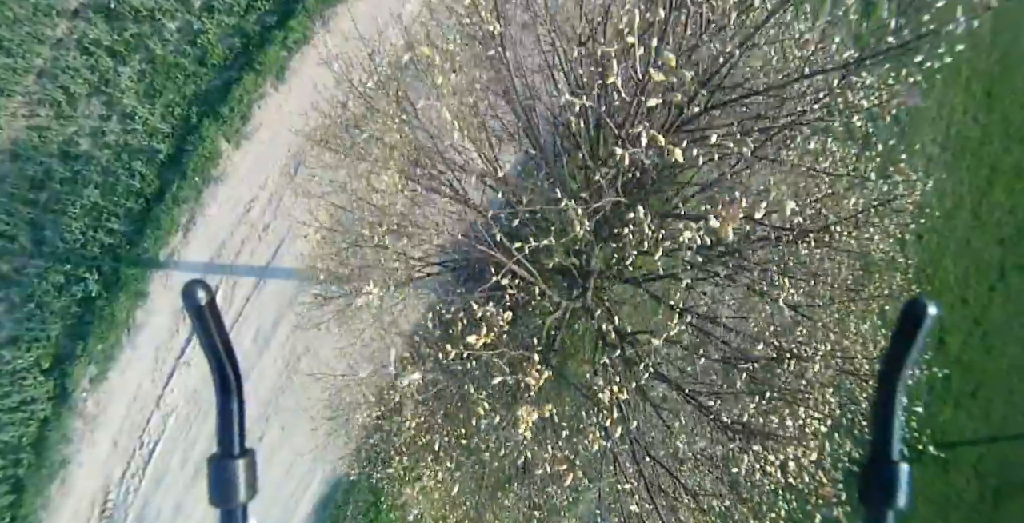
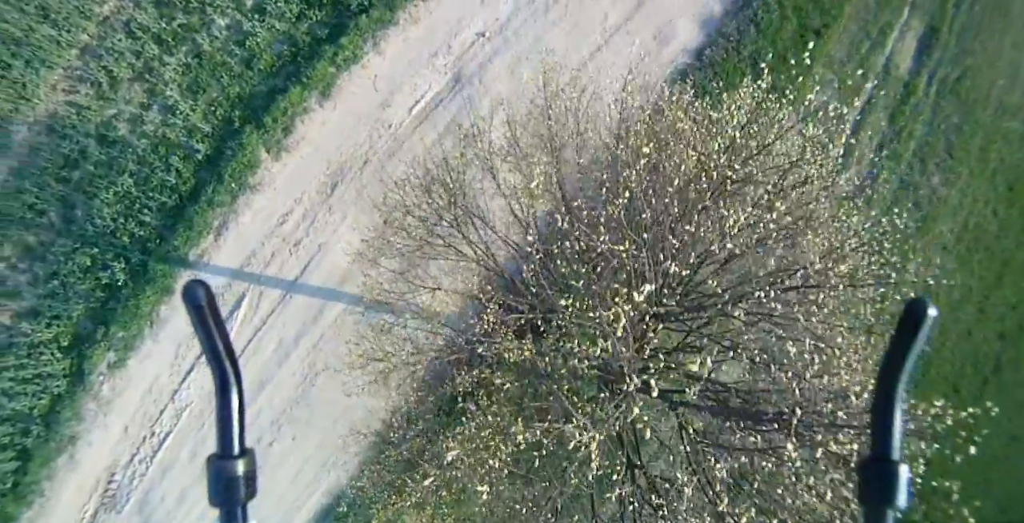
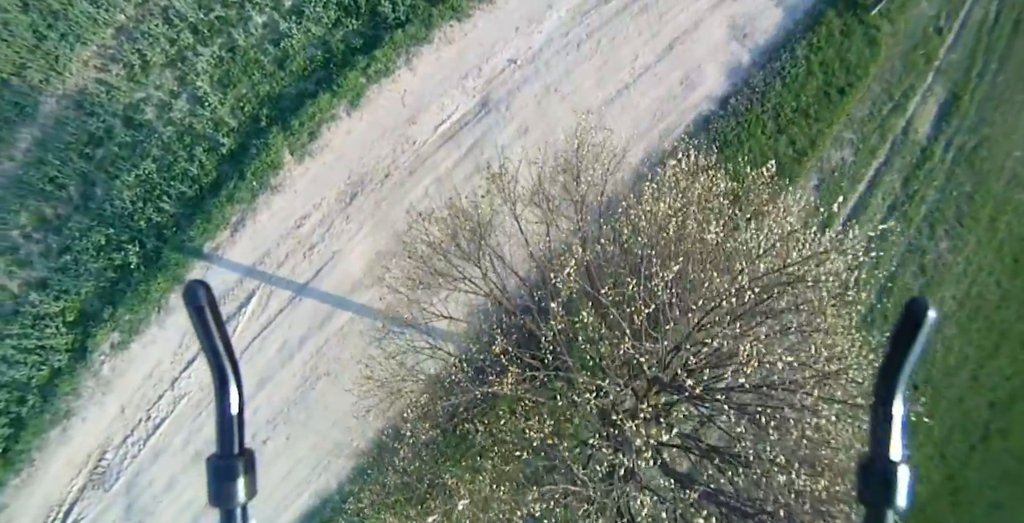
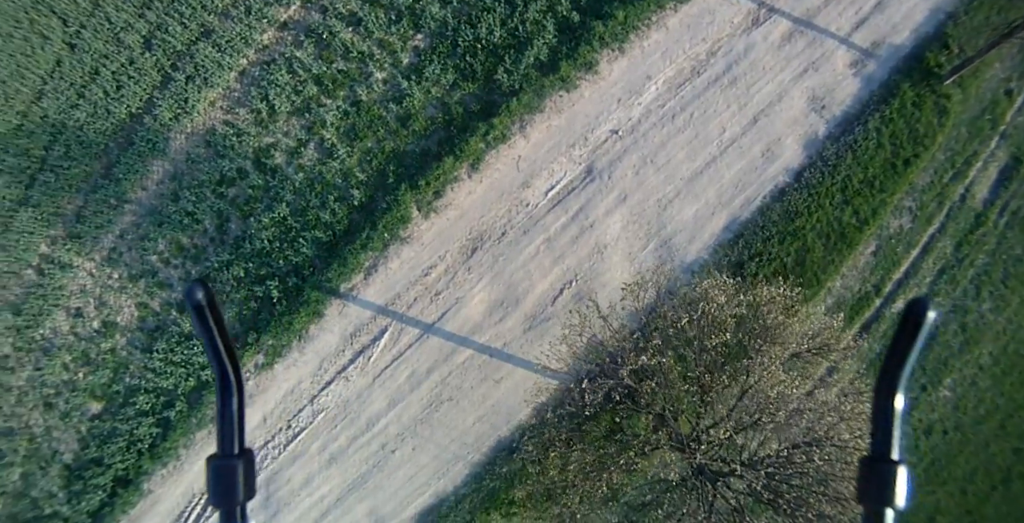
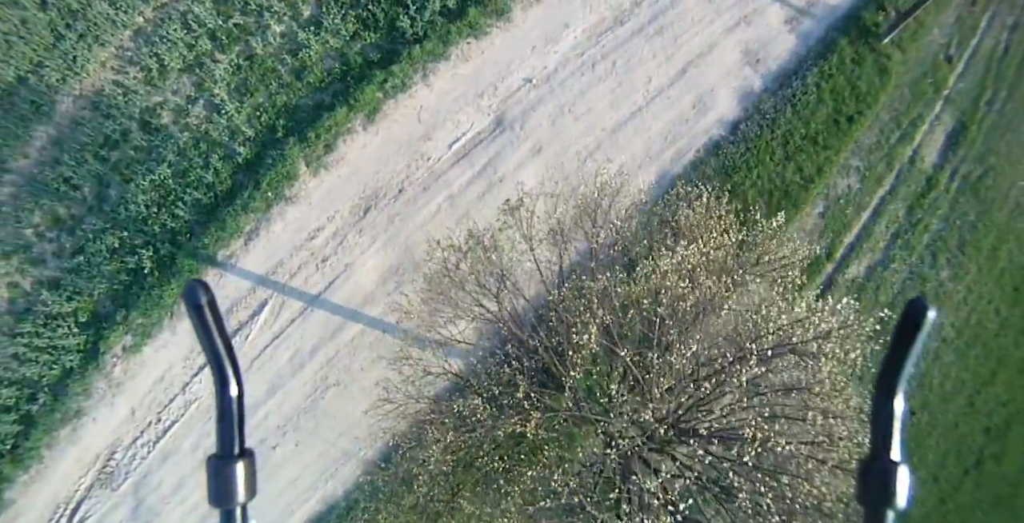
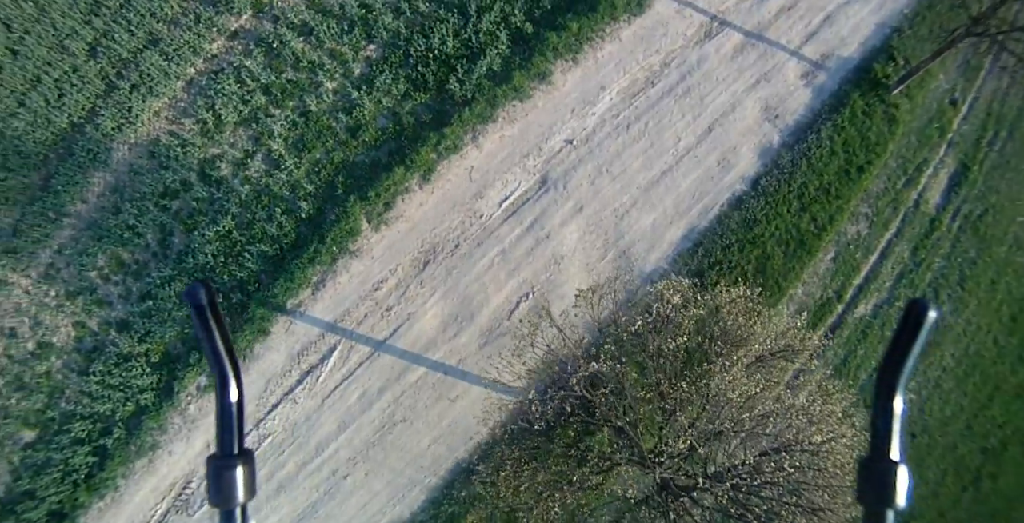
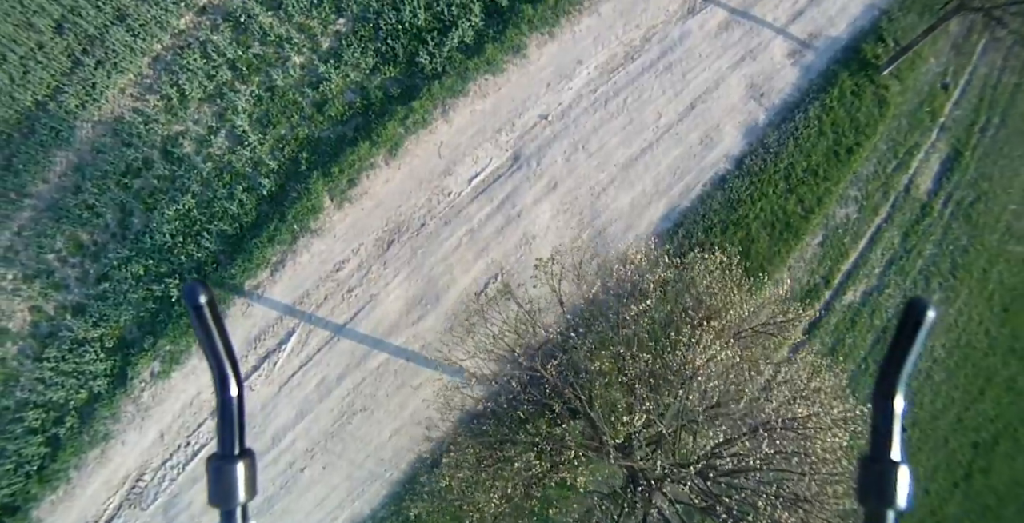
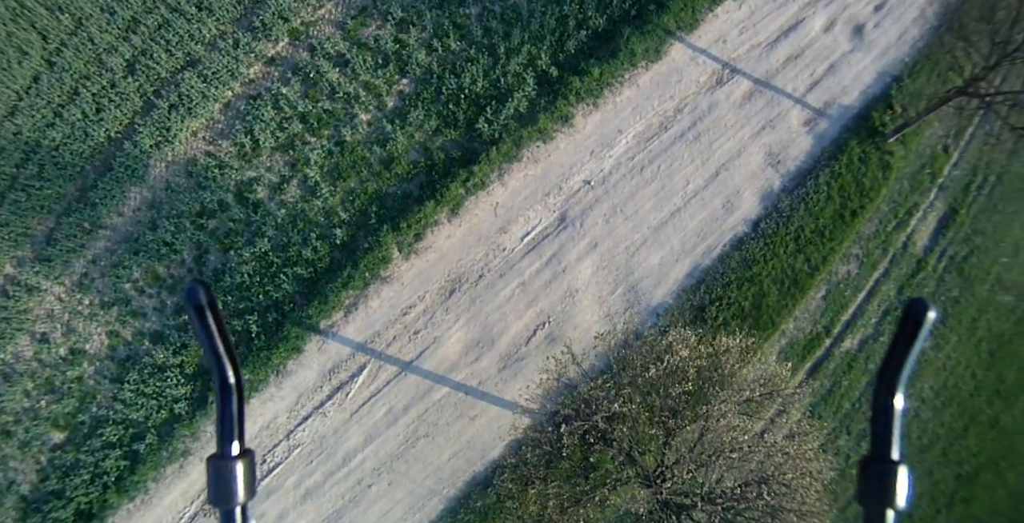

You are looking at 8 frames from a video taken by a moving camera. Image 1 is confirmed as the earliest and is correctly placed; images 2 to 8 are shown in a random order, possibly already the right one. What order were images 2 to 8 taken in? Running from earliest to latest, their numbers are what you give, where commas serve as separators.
2, 3, 5, 7, 6, 4, 8
